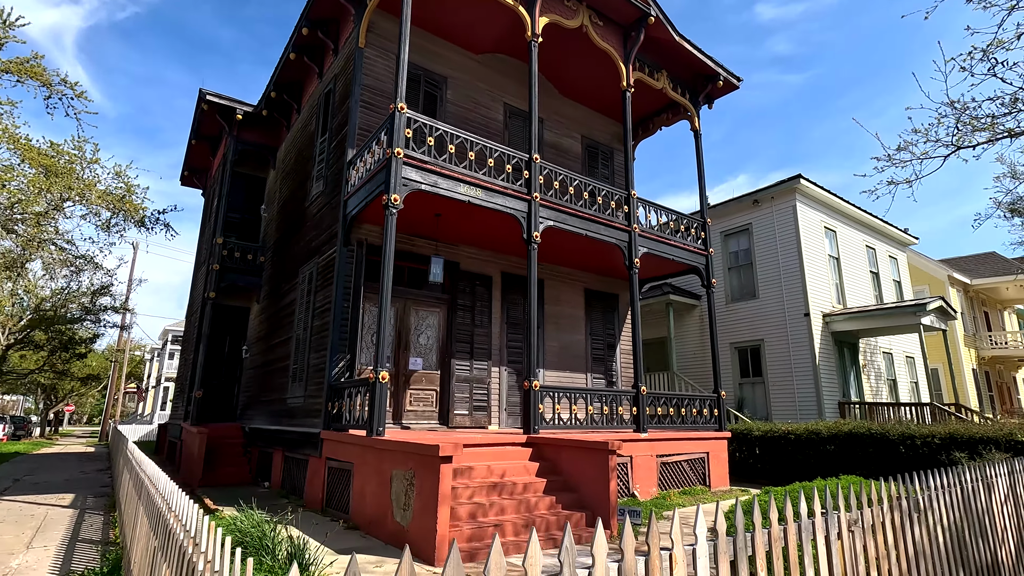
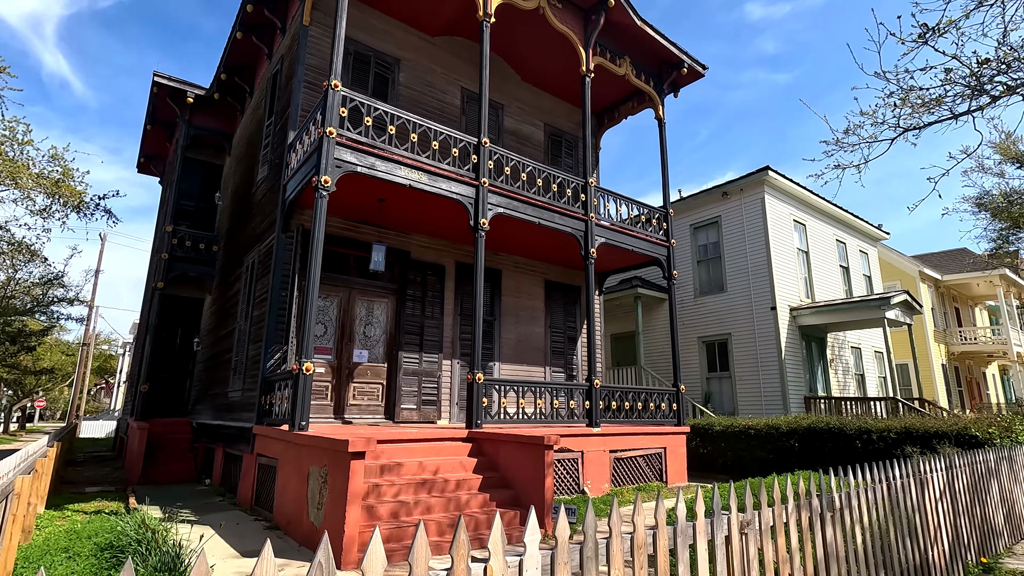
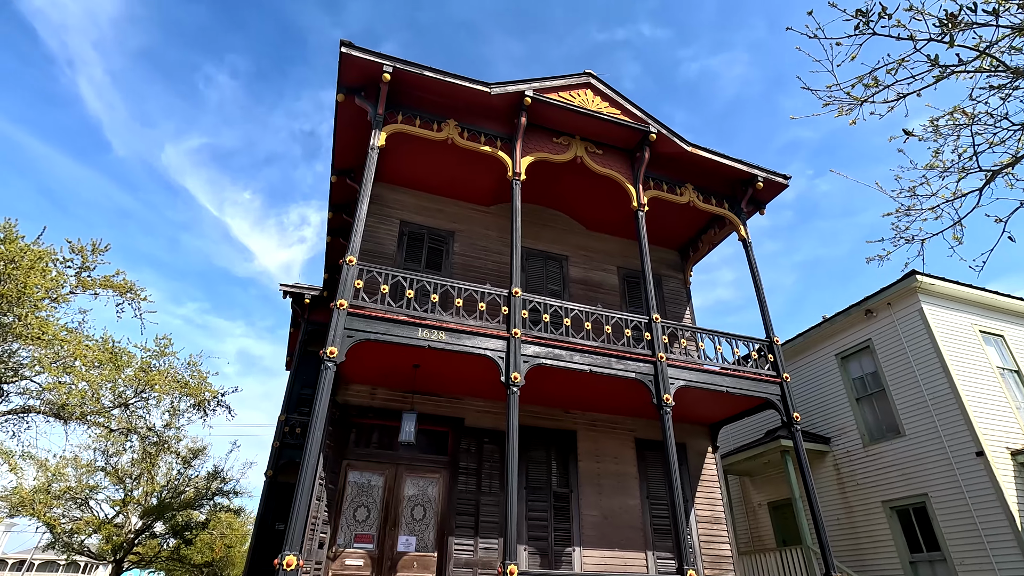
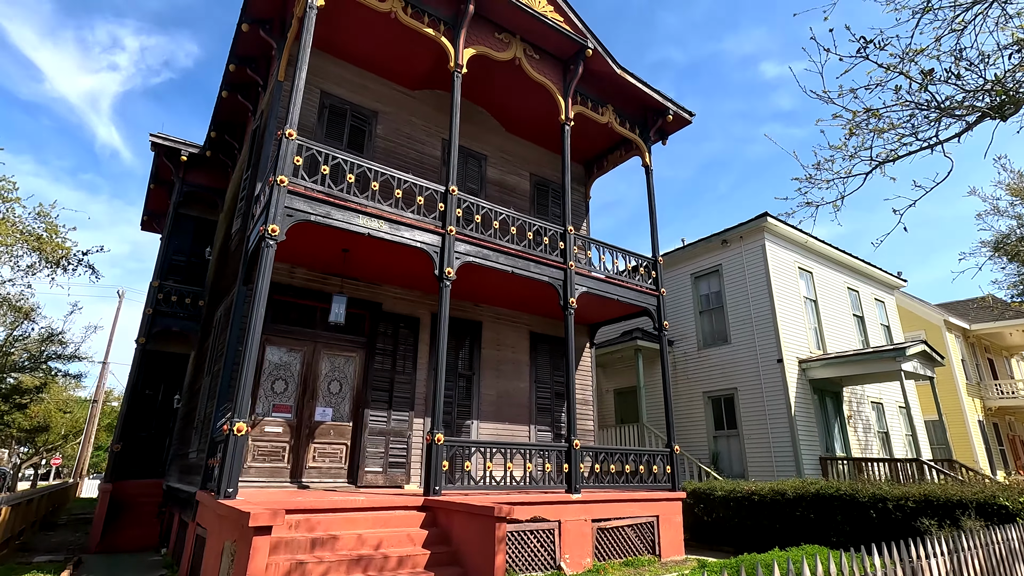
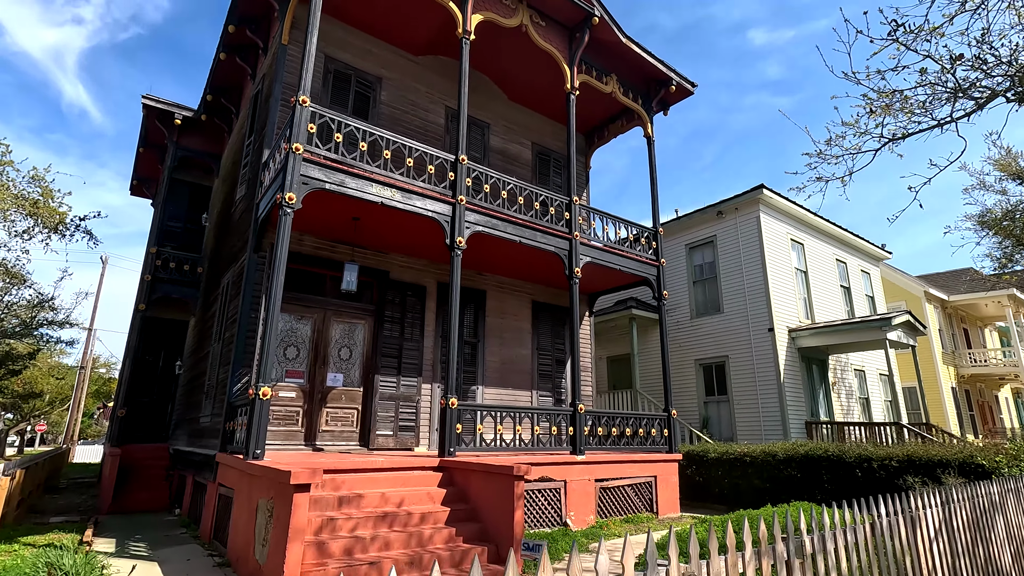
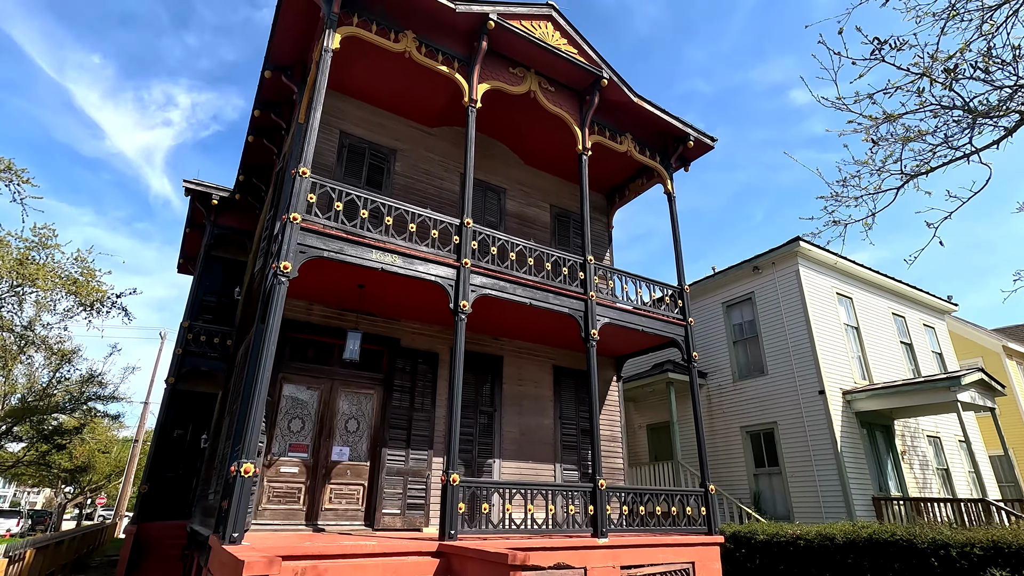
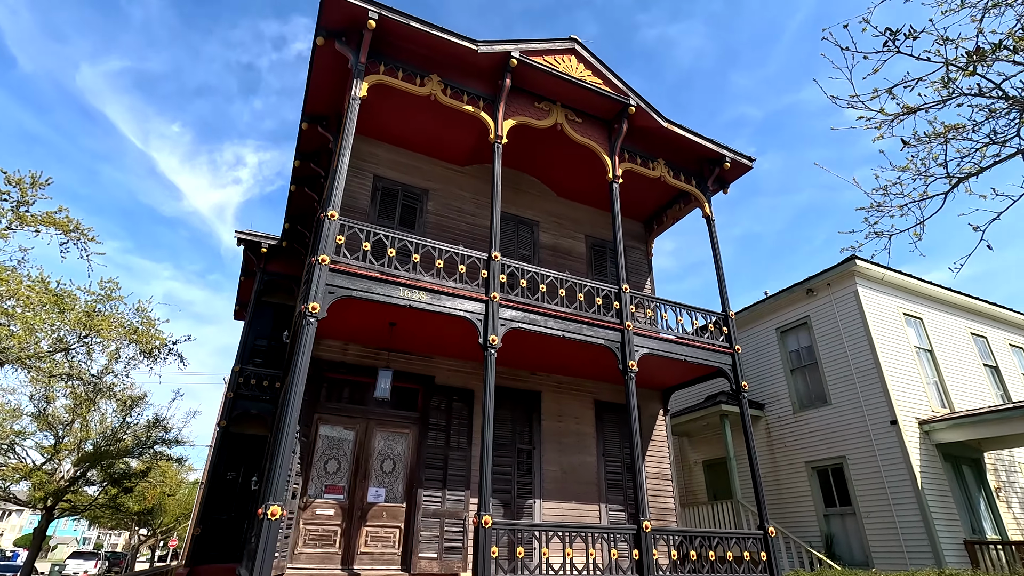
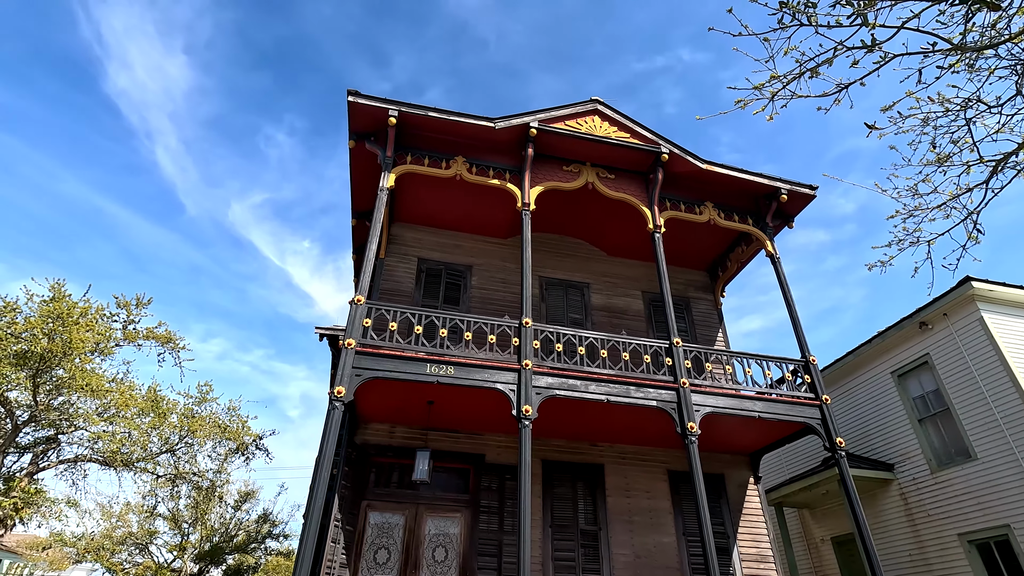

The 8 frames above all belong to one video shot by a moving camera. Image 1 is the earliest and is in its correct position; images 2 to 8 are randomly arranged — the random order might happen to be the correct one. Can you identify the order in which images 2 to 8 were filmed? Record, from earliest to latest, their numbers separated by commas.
2, 5, 4, 6, 7, 3, 8
